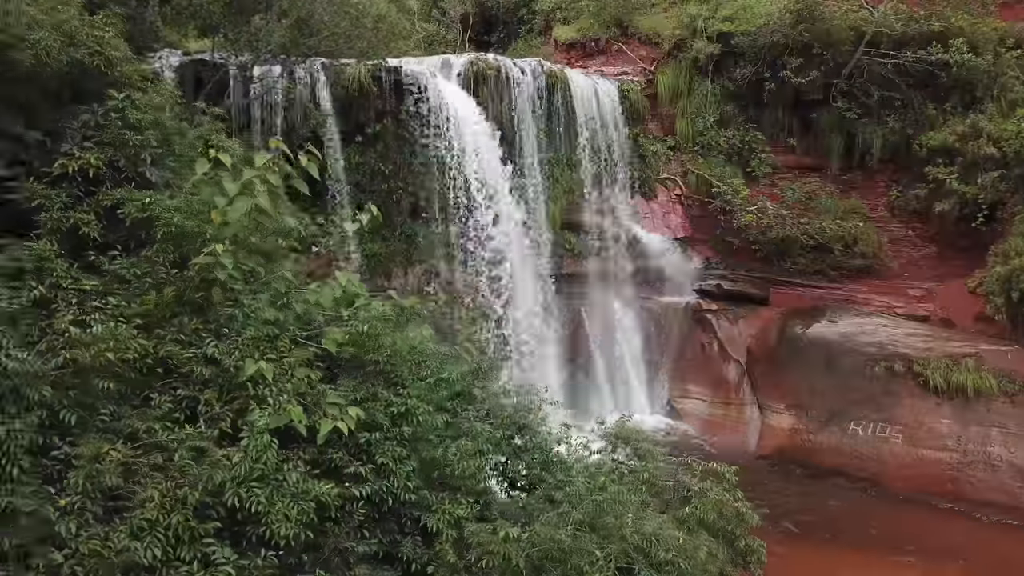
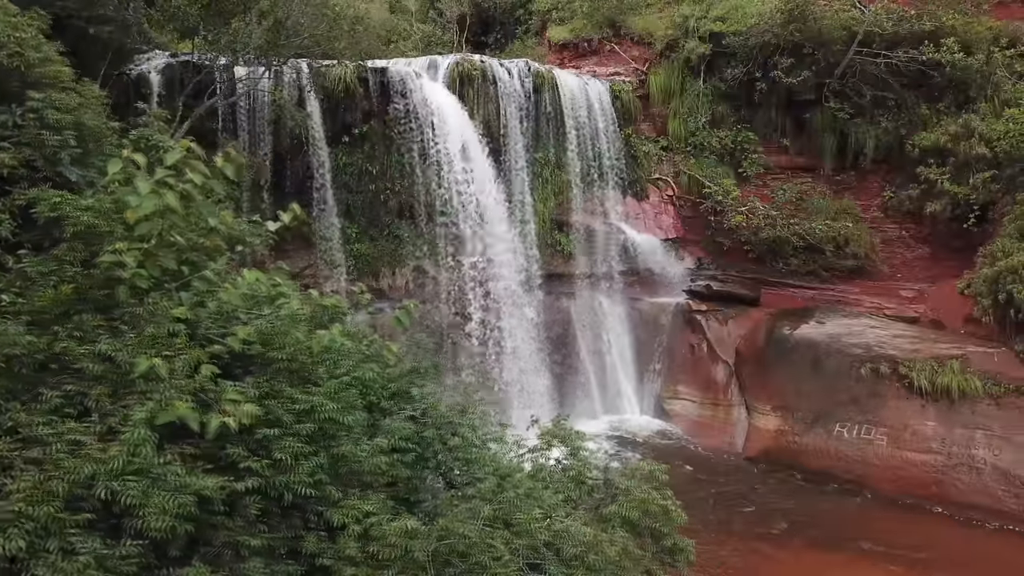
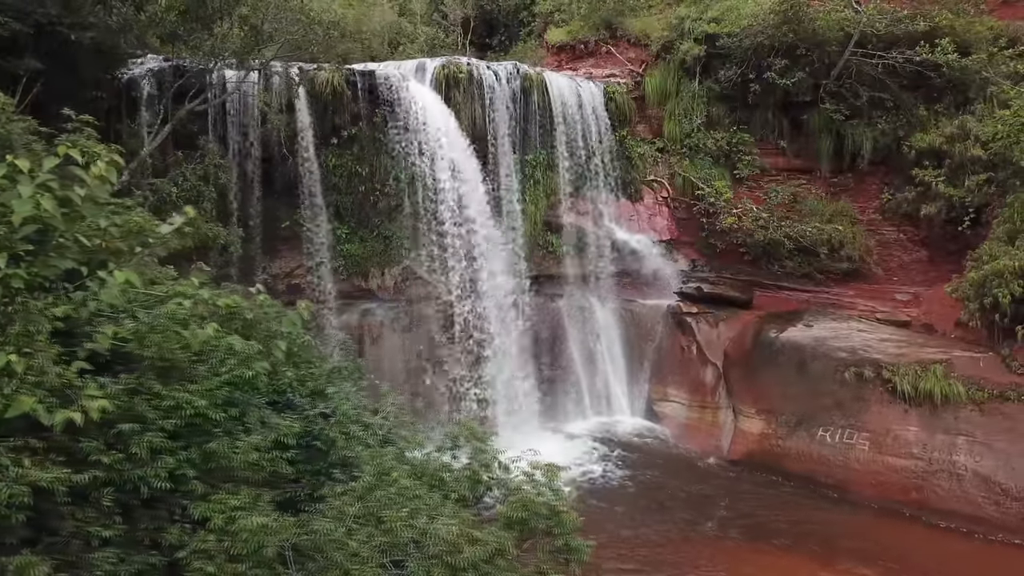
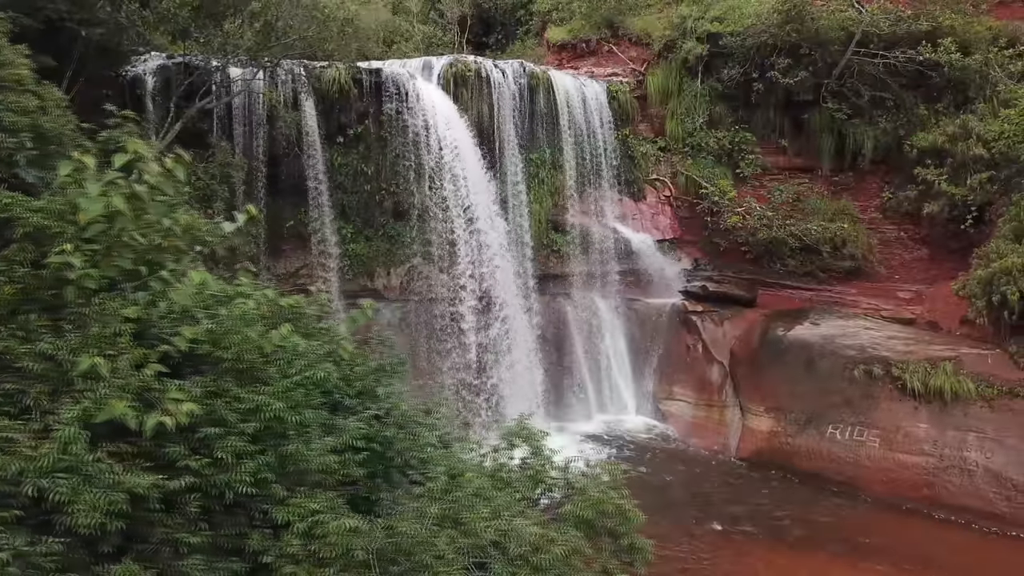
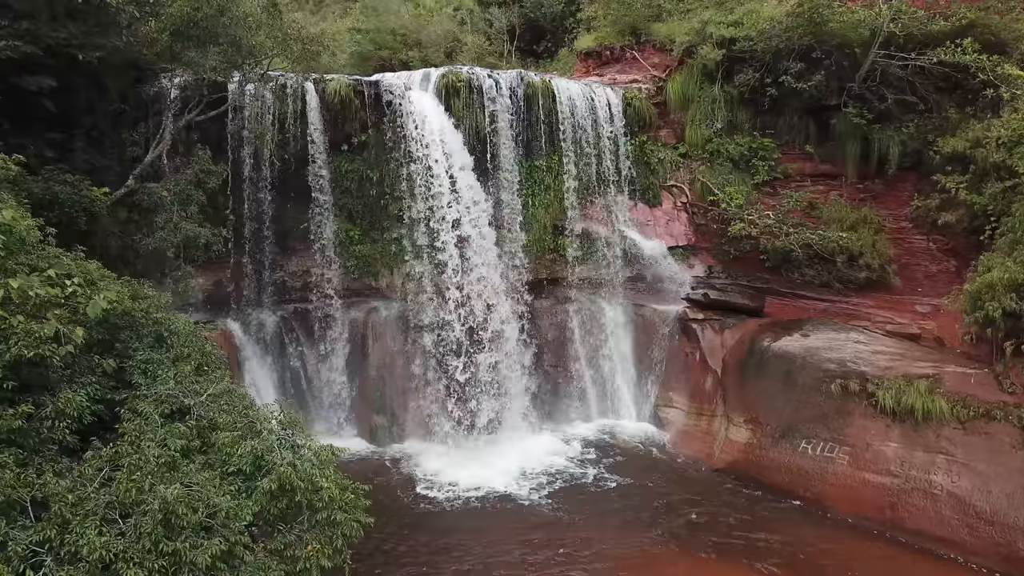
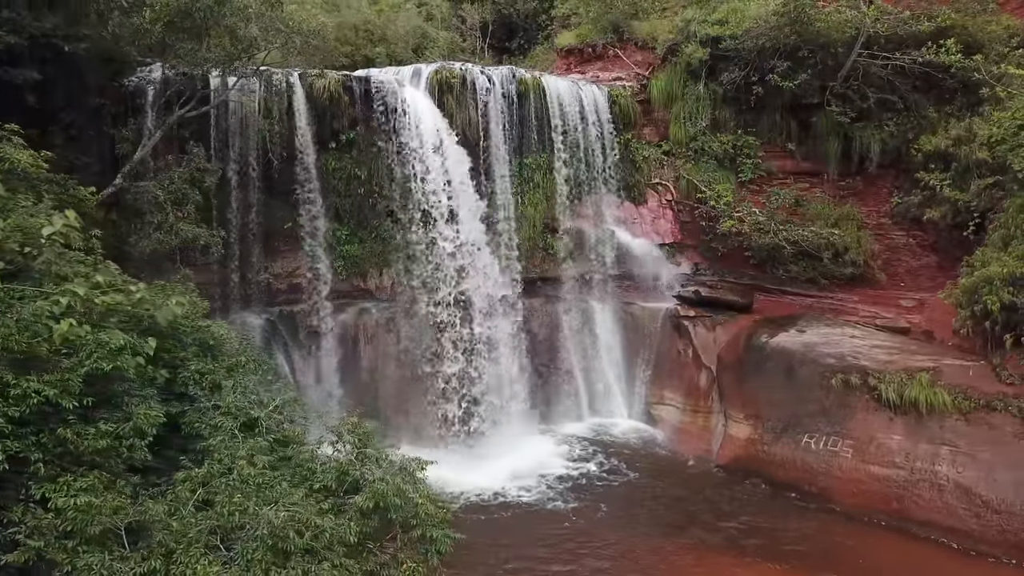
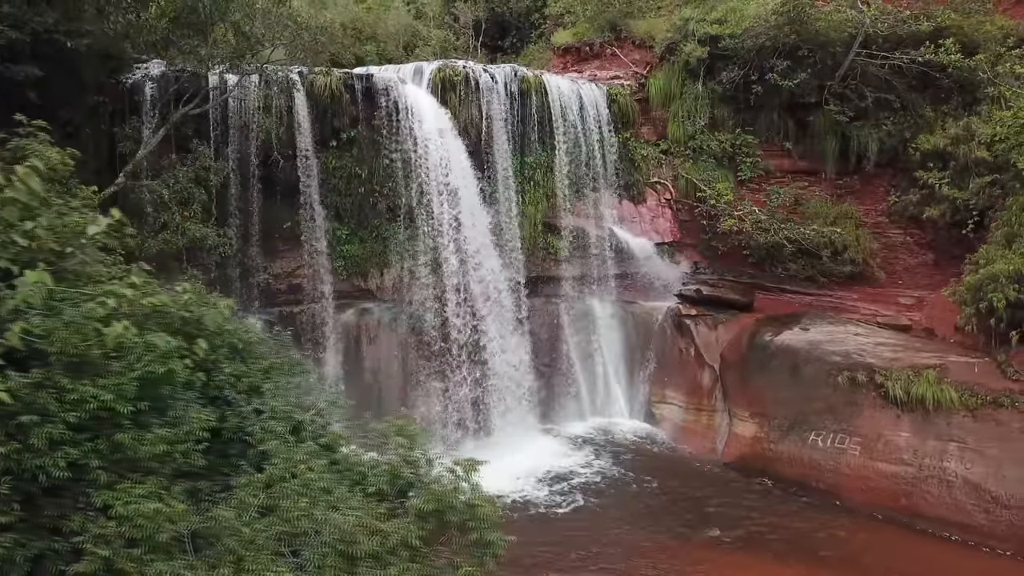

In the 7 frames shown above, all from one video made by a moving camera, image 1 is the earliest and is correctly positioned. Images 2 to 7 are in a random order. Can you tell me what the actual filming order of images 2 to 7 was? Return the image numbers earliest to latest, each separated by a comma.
2, 4, 3, 7, 6, 5
